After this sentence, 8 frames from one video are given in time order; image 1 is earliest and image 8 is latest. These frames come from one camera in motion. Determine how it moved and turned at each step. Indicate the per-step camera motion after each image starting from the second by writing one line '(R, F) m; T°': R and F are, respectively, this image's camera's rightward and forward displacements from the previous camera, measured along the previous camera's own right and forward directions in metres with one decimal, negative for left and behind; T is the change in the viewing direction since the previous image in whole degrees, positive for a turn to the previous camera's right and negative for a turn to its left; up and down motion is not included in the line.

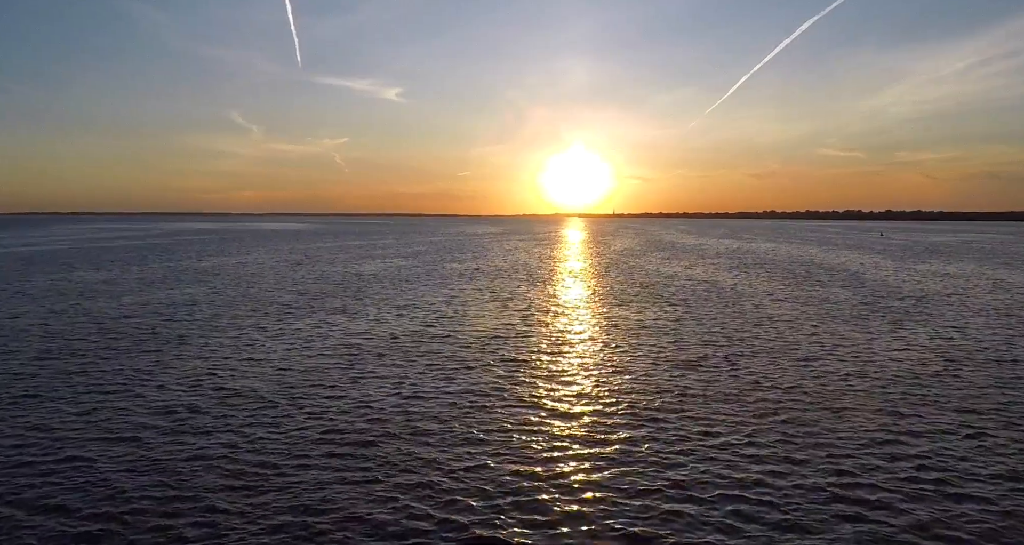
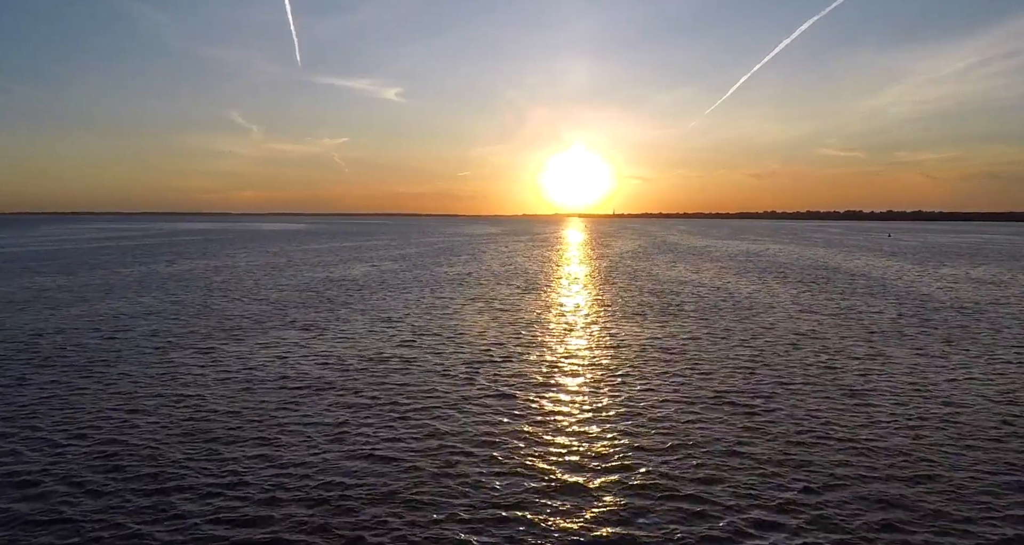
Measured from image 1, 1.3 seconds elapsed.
(+0.3, +3.8) m; 0°
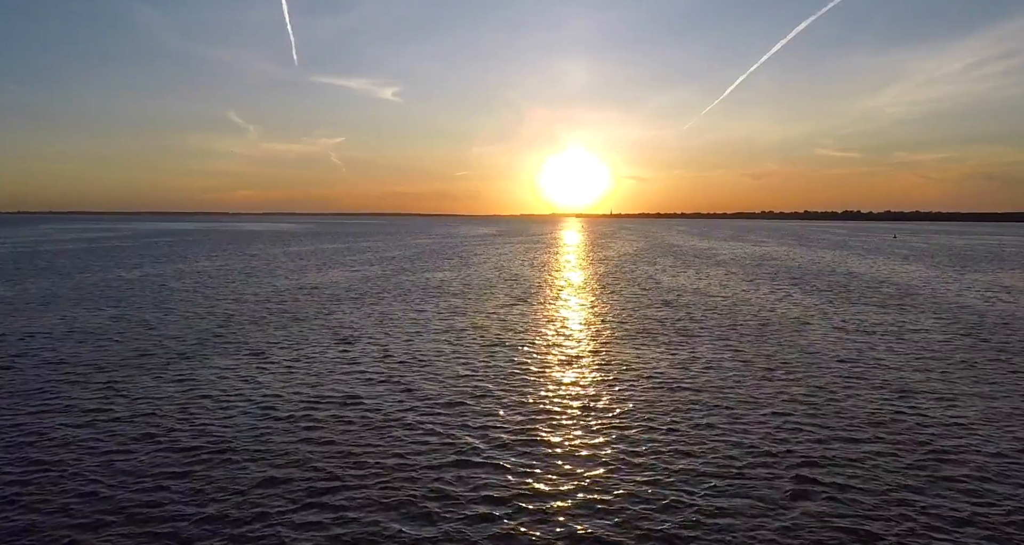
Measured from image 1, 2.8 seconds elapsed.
(+0.4, +4.4) m; 0°
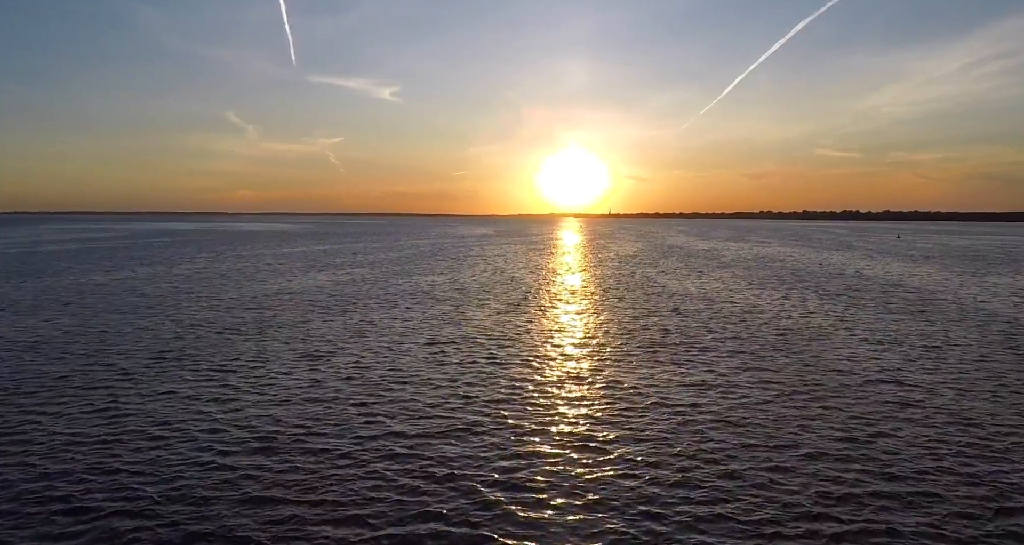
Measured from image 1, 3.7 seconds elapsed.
(+0.2, +2.4) m; 0°
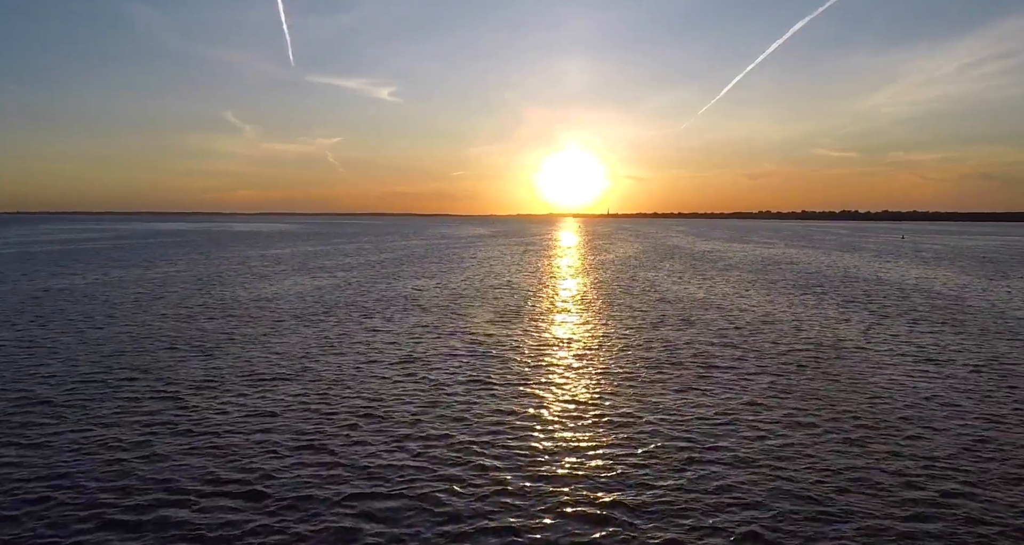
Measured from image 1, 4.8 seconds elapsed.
(+0.2, +2.8) m; 0°
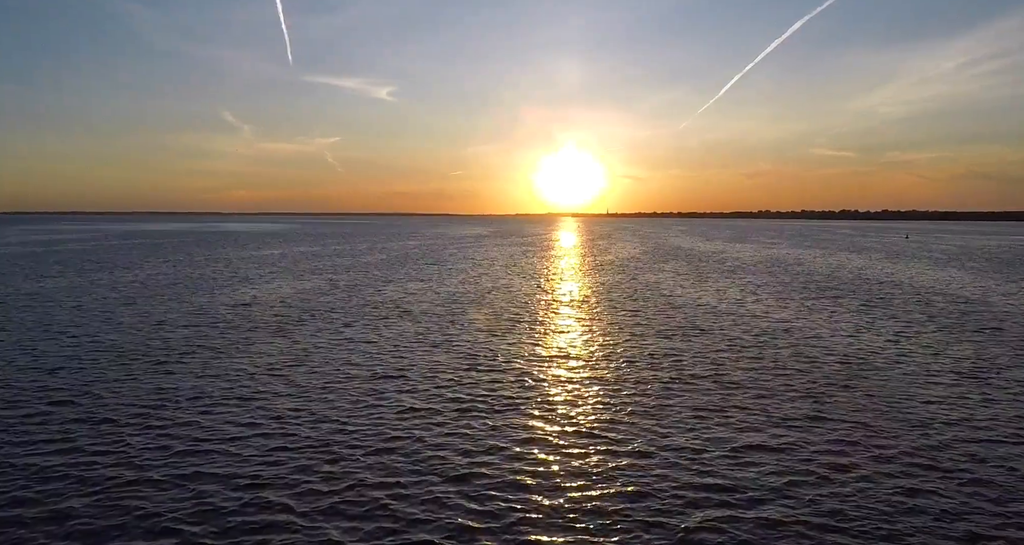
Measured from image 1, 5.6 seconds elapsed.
(+0.1, +2.2) m; 0°
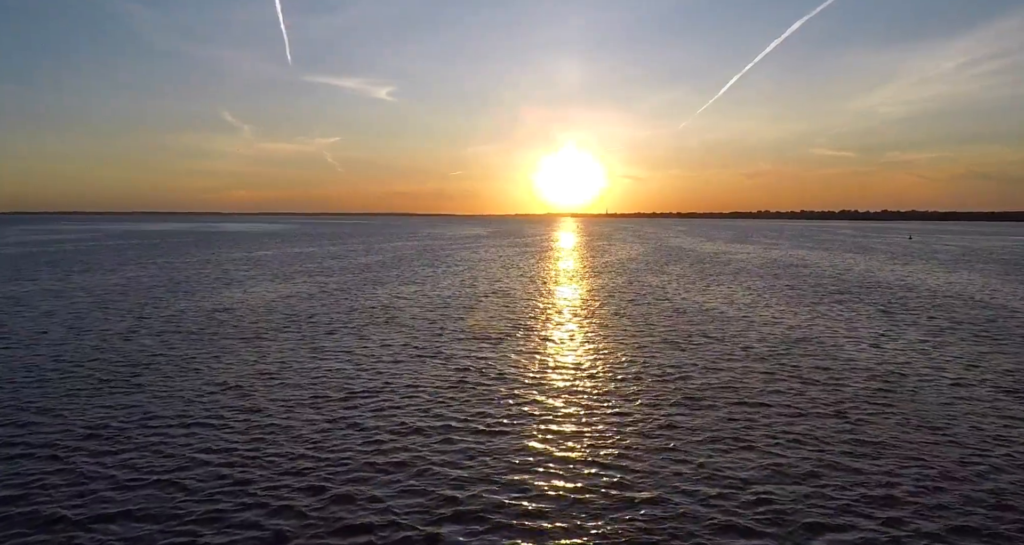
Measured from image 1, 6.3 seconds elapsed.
(+0.1, +1.7) m; 0°
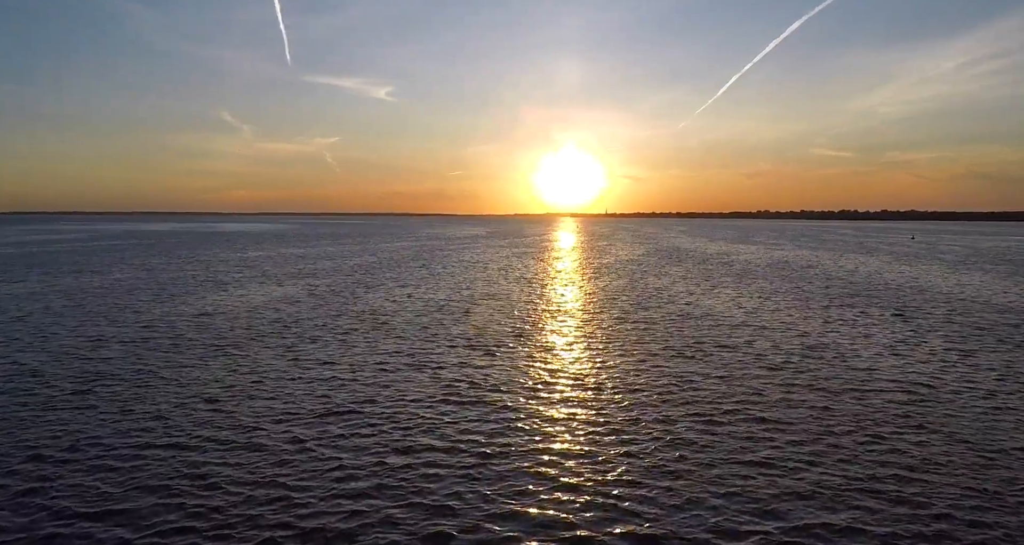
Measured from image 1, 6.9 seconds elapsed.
(+0.1, +1.4) m; 0°
